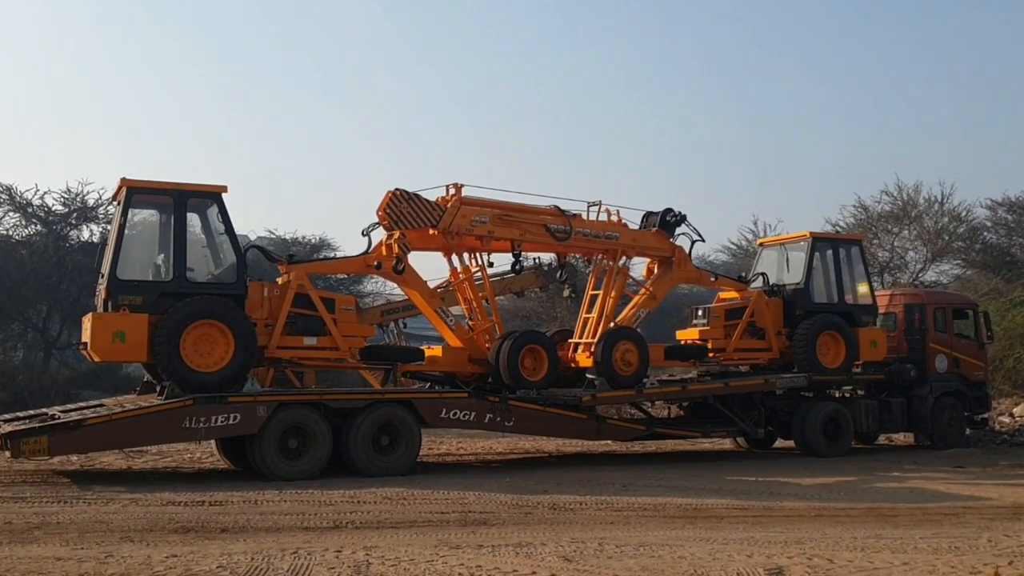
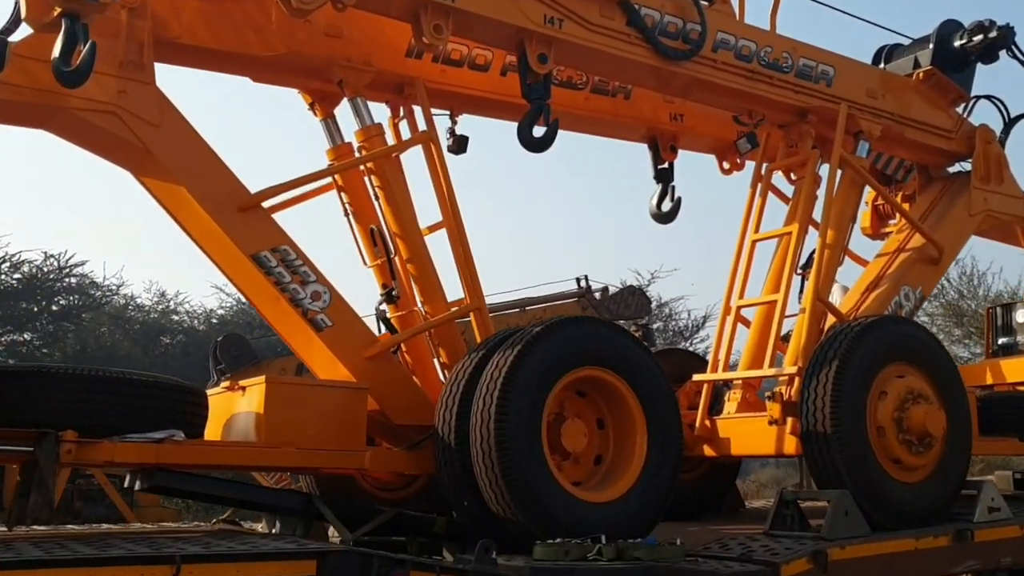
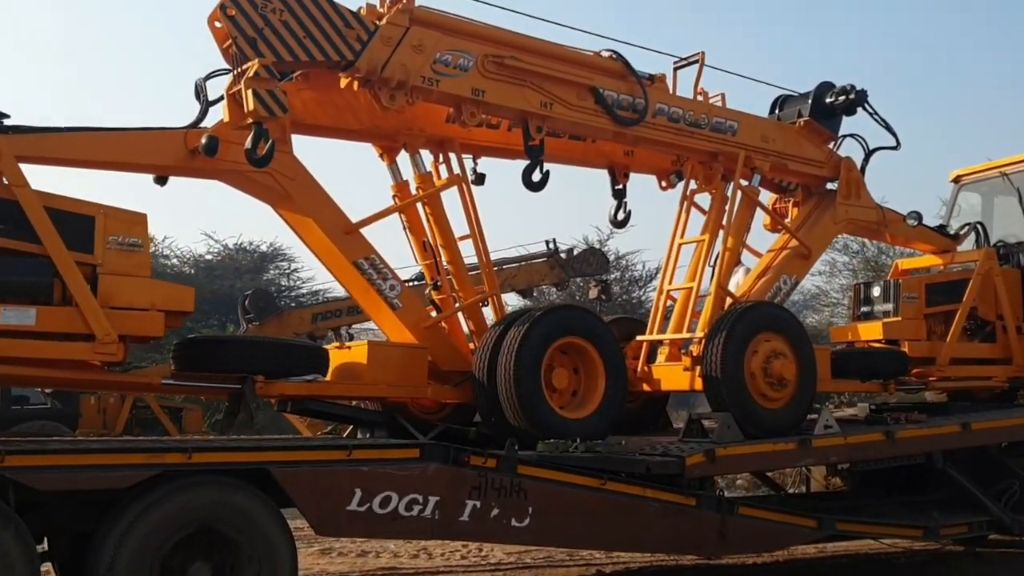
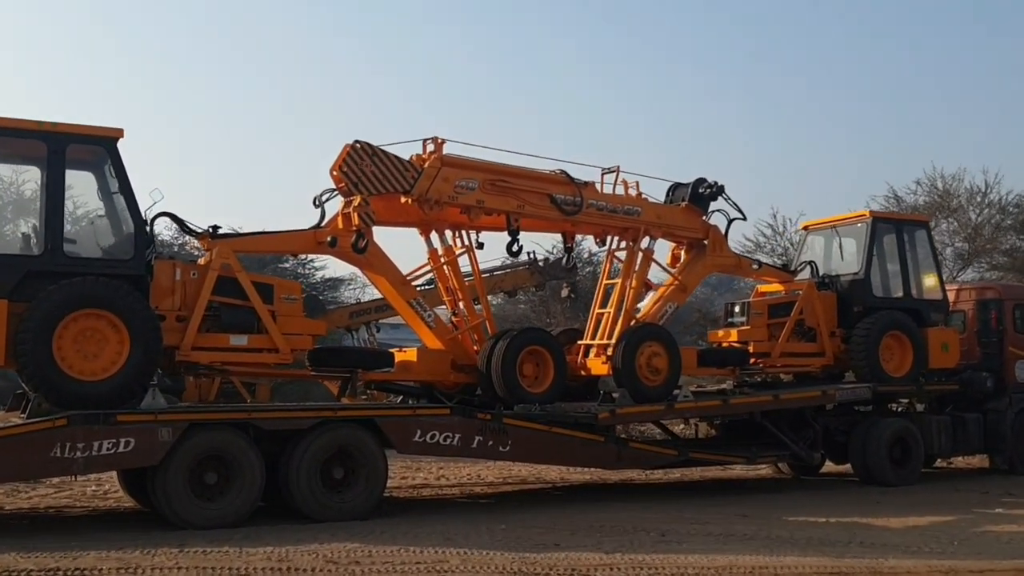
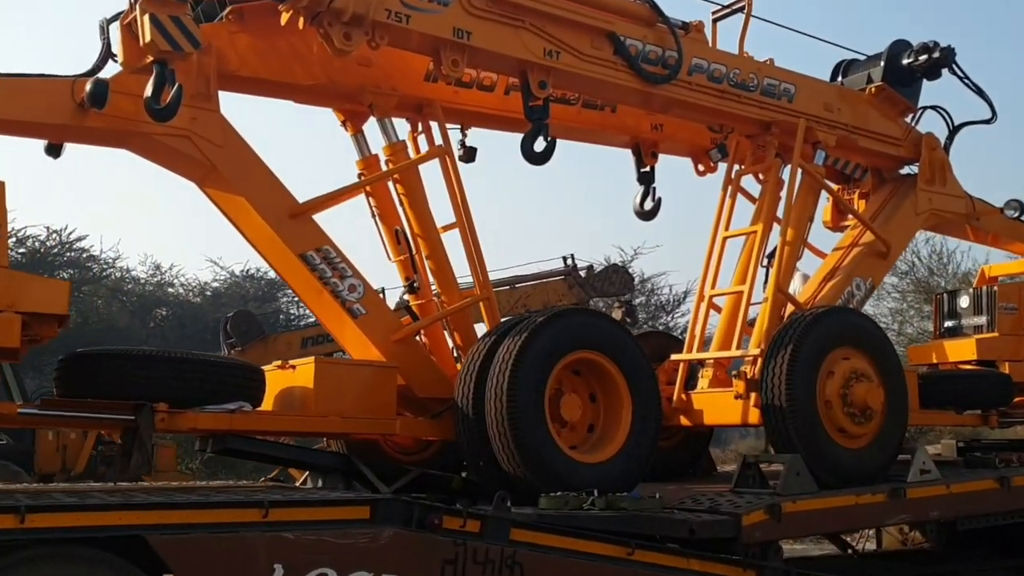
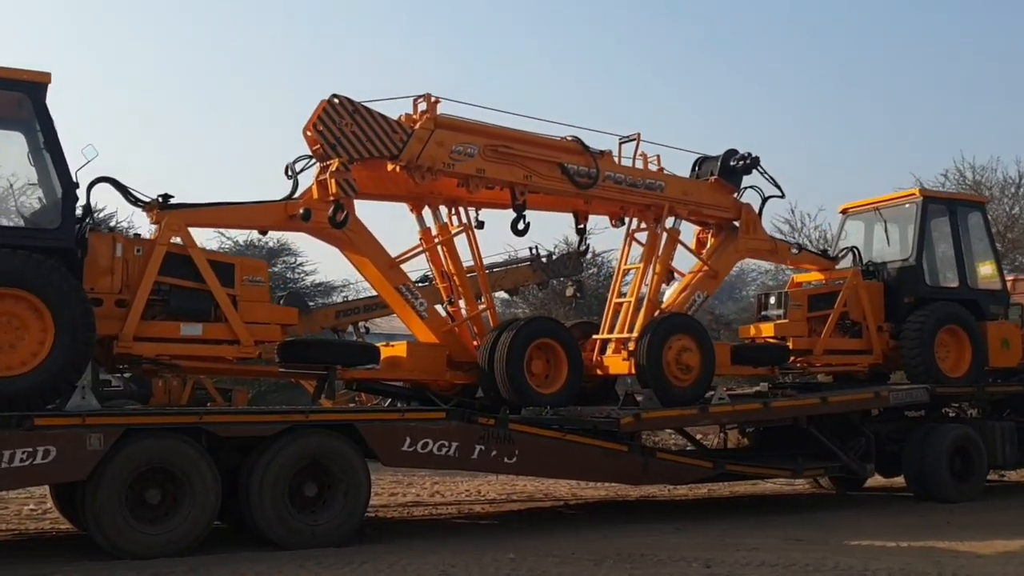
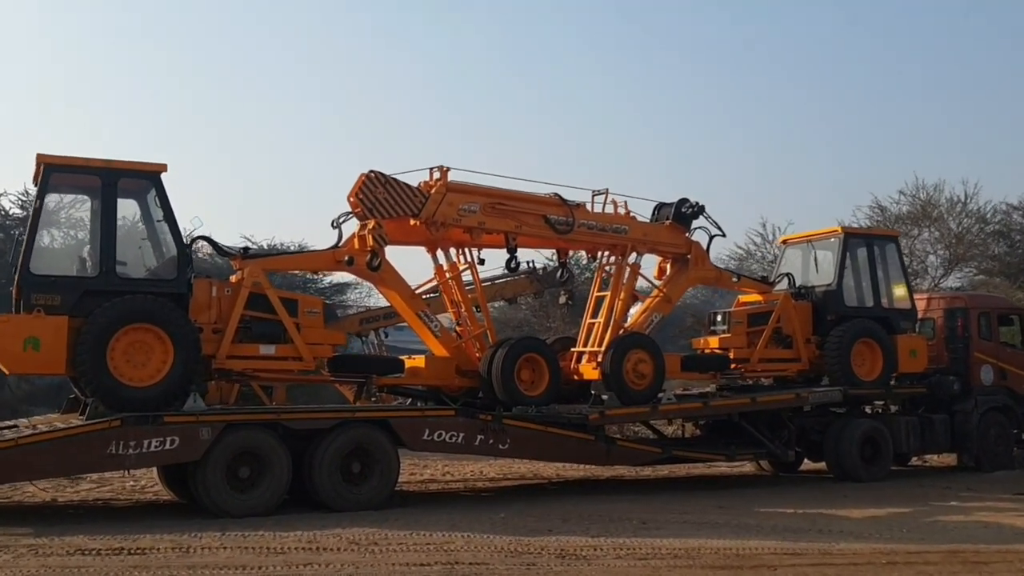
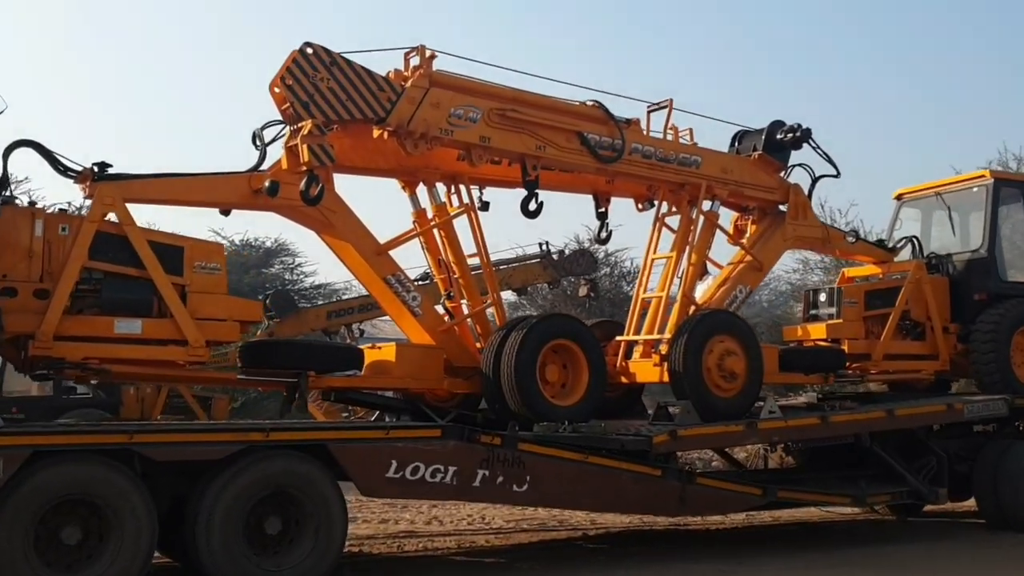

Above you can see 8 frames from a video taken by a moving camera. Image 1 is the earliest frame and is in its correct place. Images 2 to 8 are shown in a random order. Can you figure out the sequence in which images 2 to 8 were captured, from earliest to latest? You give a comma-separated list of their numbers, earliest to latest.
7, 4, 6, 8, 3, 5, 2
